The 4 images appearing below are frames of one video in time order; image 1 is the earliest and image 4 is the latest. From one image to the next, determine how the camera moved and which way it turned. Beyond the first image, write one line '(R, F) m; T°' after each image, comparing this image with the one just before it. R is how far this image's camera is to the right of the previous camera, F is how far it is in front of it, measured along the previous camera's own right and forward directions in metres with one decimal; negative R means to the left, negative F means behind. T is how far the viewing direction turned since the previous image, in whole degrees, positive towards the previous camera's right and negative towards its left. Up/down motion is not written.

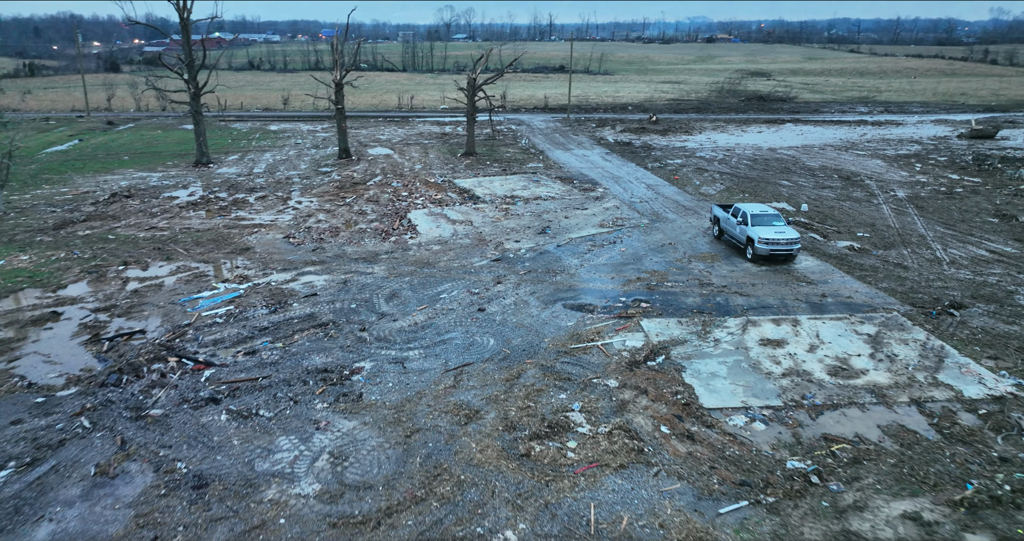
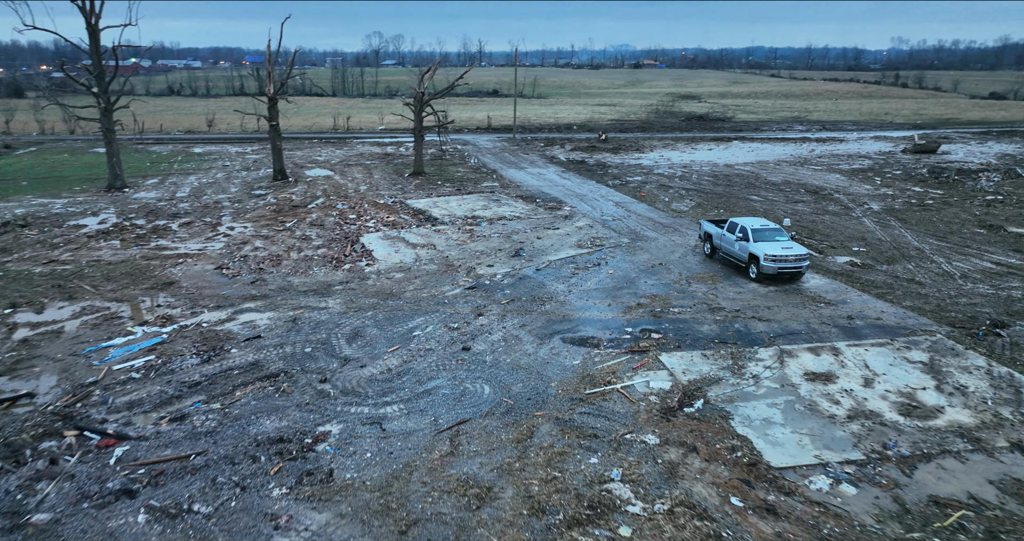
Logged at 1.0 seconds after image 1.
(-1.0, +2.5) m; +5°
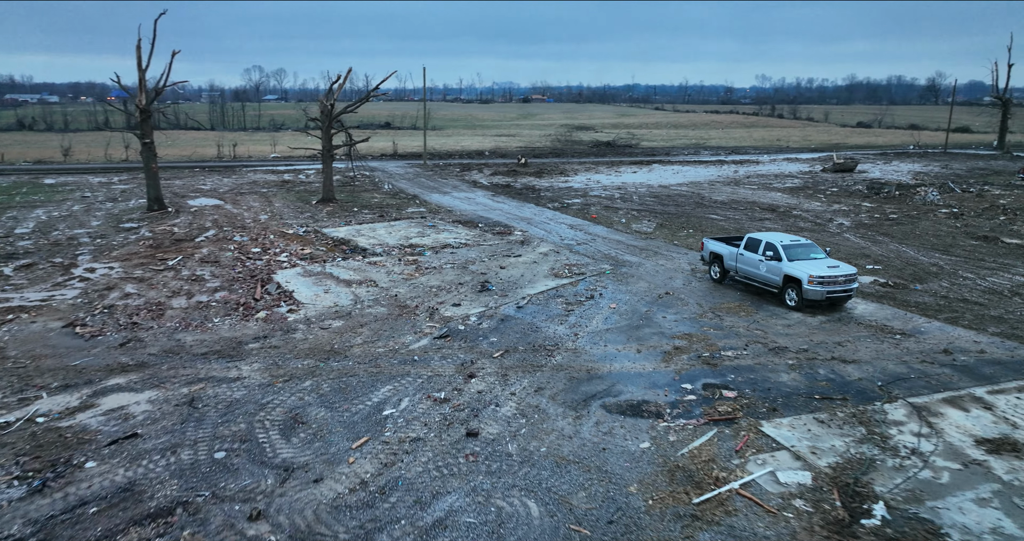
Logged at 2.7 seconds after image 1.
(-1.5, +4.3) m; +9°
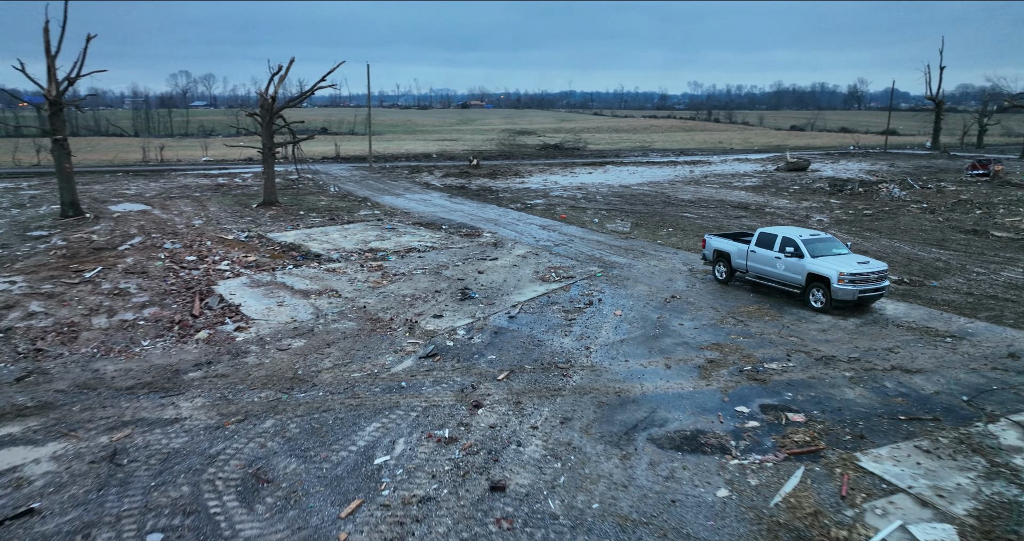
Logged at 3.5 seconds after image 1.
(-0.8, +2.0) m; +5°
